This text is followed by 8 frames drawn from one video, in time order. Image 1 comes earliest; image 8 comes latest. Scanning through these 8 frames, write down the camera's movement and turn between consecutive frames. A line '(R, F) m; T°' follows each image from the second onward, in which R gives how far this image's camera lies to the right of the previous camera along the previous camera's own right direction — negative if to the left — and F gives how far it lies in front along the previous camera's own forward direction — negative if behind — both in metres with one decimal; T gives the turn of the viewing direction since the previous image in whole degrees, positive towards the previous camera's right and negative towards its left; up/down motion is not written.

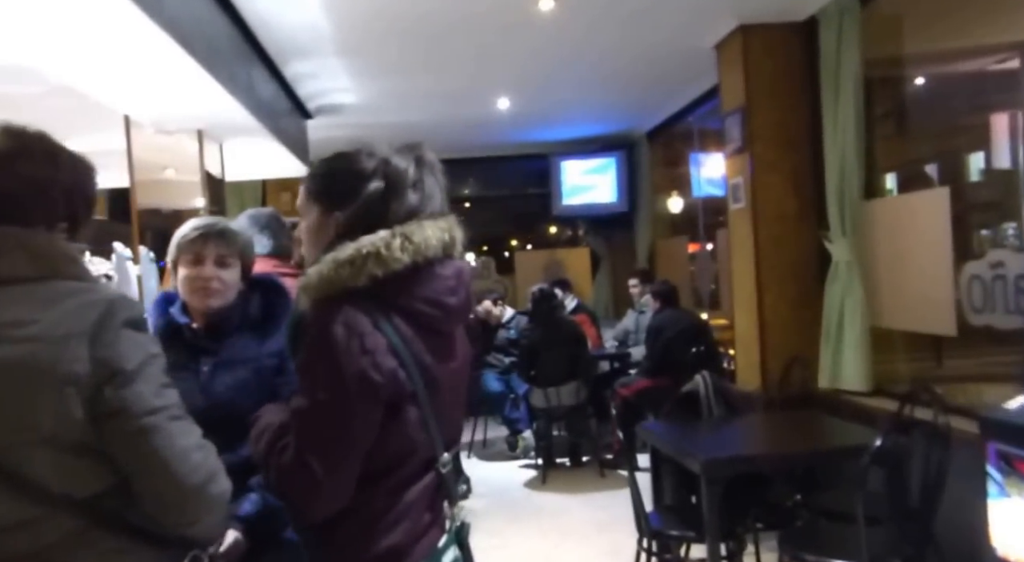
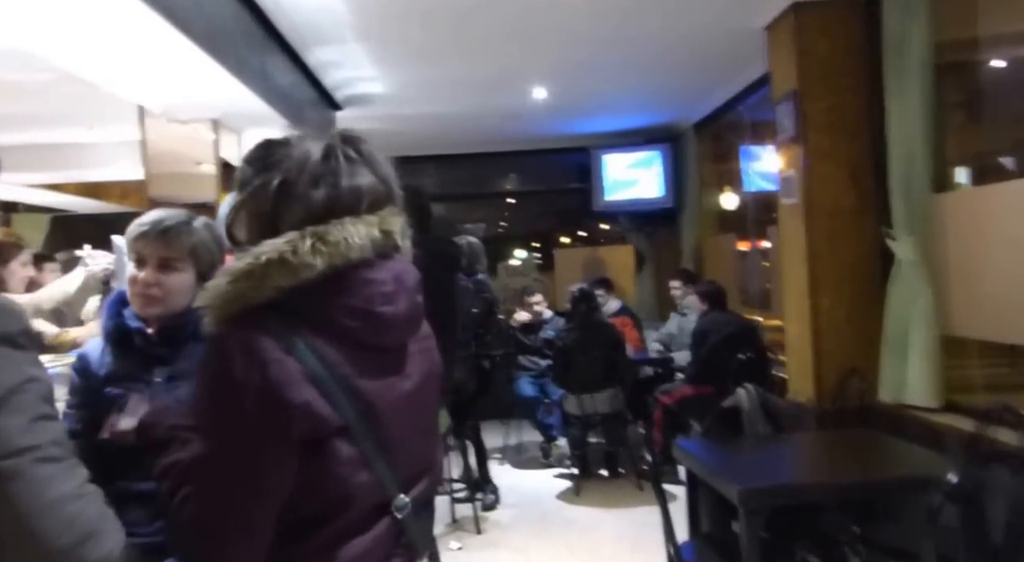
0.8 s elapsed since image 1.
(+0.2, +0.4) m; -4°
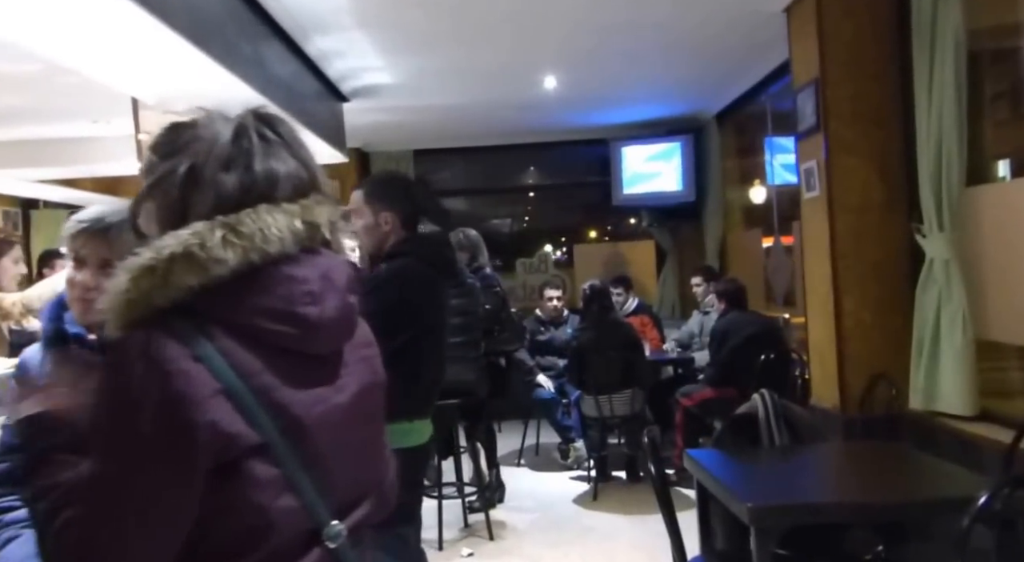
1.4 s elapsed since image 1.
(+0.1, +0.2) m; -2°
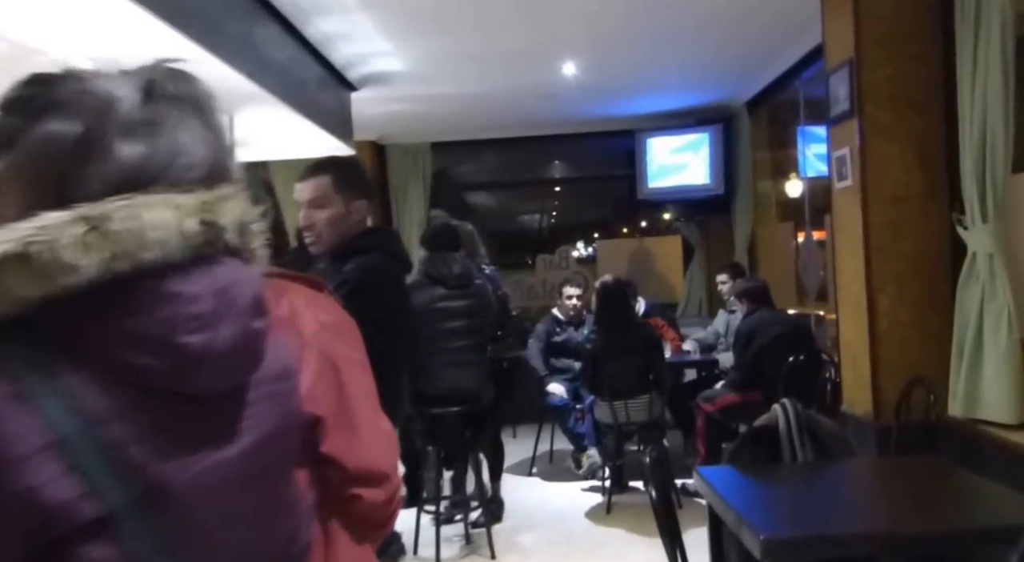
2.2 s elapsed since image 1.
(+0.1, +0.2) m; -2°
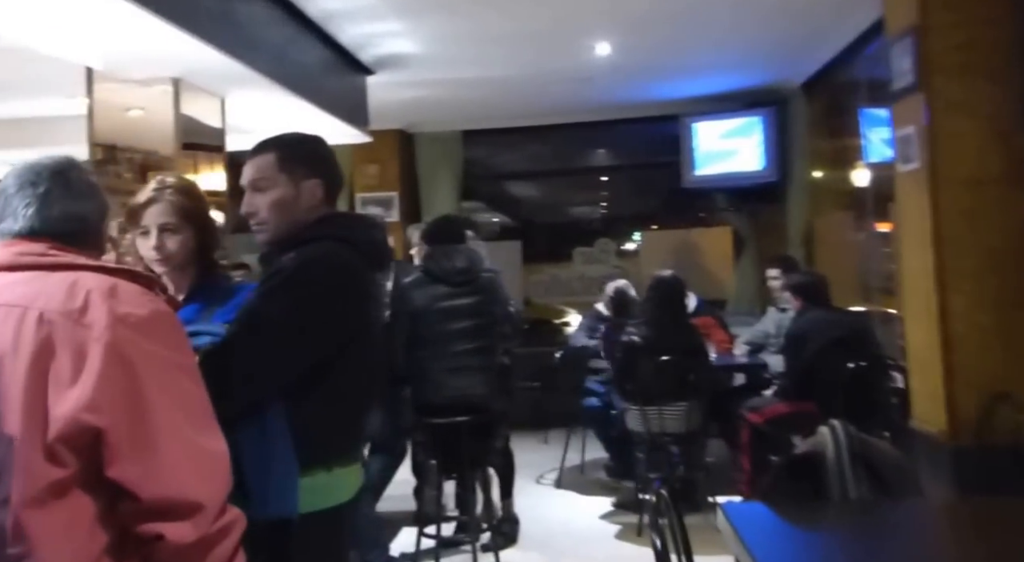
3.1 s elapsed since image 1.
(+0.2, +0.4) m; -4°
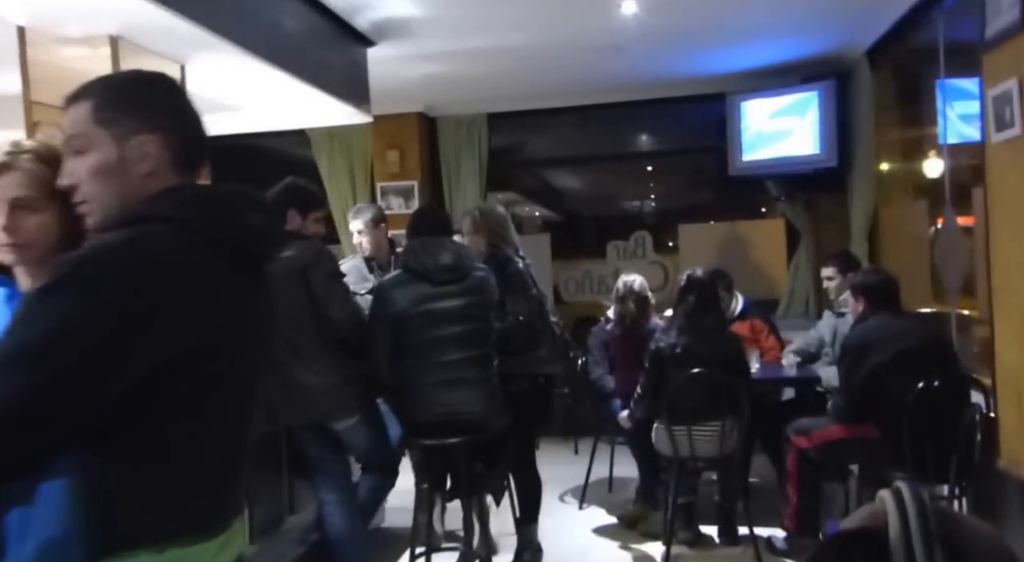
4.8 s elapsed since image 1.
(+0.2, +0.6) m; -4°
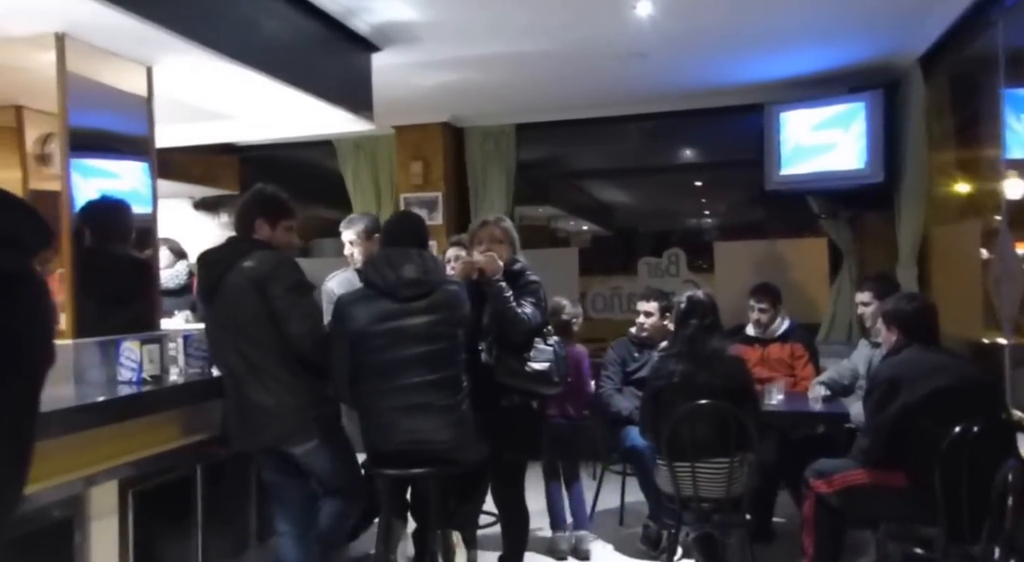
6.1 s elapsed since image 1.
(+0.3, +0.3) m; -5°
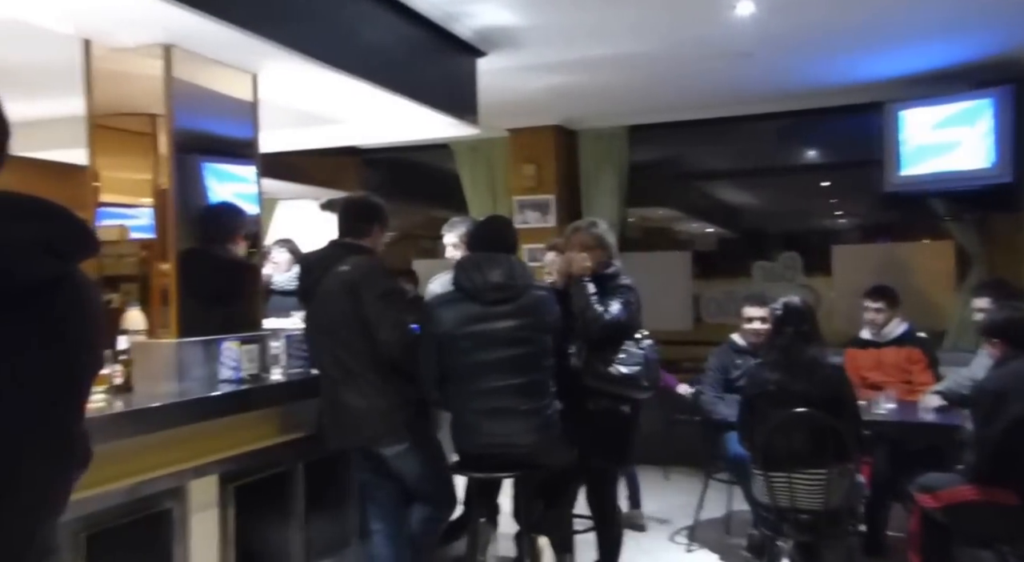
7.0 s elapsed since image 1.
(+0.1, 0.0) m; -9°
